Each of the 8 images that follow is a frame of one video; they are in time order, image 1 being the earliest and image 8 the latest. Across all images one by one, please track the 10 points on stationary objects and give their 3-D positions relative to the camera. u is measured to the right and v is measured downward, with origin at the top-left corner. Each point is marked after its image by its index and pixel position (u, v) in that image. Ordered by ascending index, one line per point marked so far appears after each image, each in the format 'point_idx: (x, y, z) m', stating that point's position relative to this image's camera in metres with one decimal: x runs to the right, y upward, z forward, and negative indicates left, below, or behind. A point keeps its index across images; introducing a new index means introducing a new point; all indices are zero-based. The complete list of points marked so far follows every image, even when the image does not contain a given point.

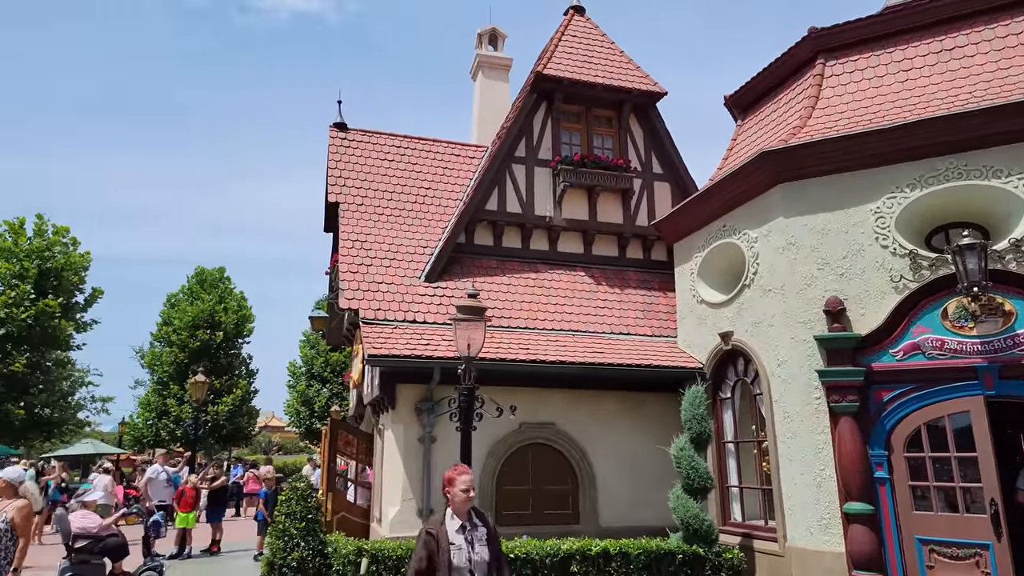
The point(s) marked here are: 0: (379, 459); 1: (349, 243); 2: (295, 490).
0: (-2.4, -3.0, +11.8) m
1: (-3.0, +0.8, +12.1) m
2: (-3.3, -3.1, +10.3) m
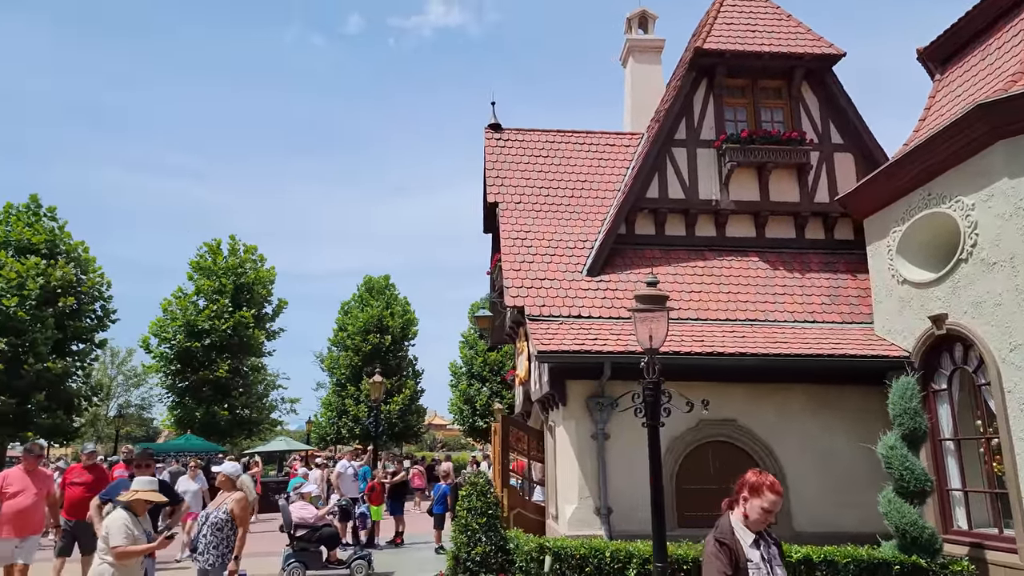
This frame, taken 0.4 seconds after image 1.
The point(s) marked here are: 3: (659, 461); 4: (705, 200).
0: (+0.7, -2.9, +11.7) m
1: (-0.1, +0.9, +12.2) m
2: (-0.6, -3.1, +10.5) m
3: (+1.4, -1.6, +6.4) m
4: (+3.4, +1.5, +11.9) m
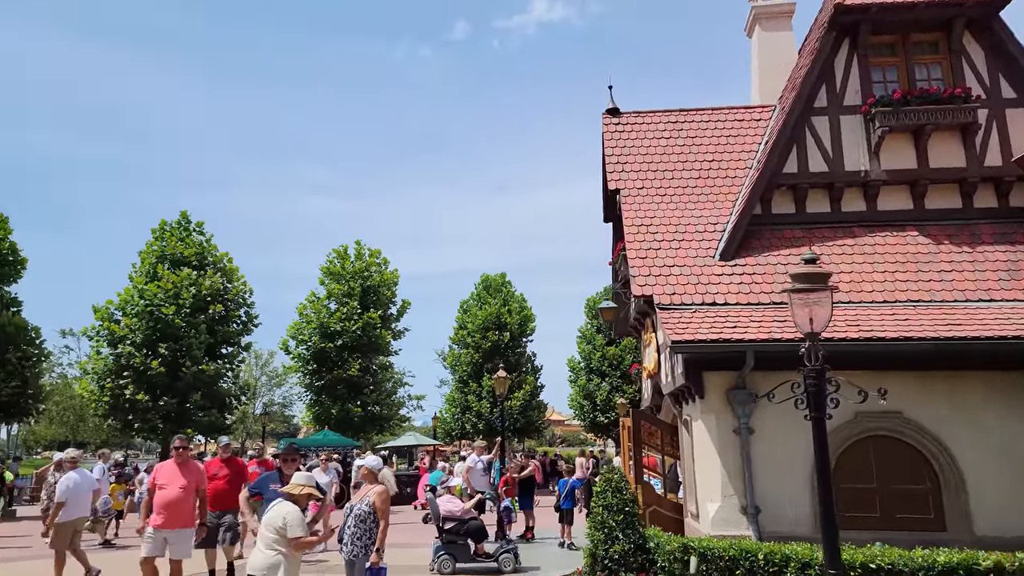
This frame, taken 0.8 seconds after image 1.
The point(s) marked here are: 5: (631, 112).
0: (+2.9, -2.7, +11.2) m
1: (+2.1, +1.0, +11.7) m
2: (+1.5, -2.9, +10.1) m
3: (+2.7, -1.4, +5.8) m
4: (+5.5, +1.9, +10.8) m
5: (+2.4, +3.5, +13.5) m
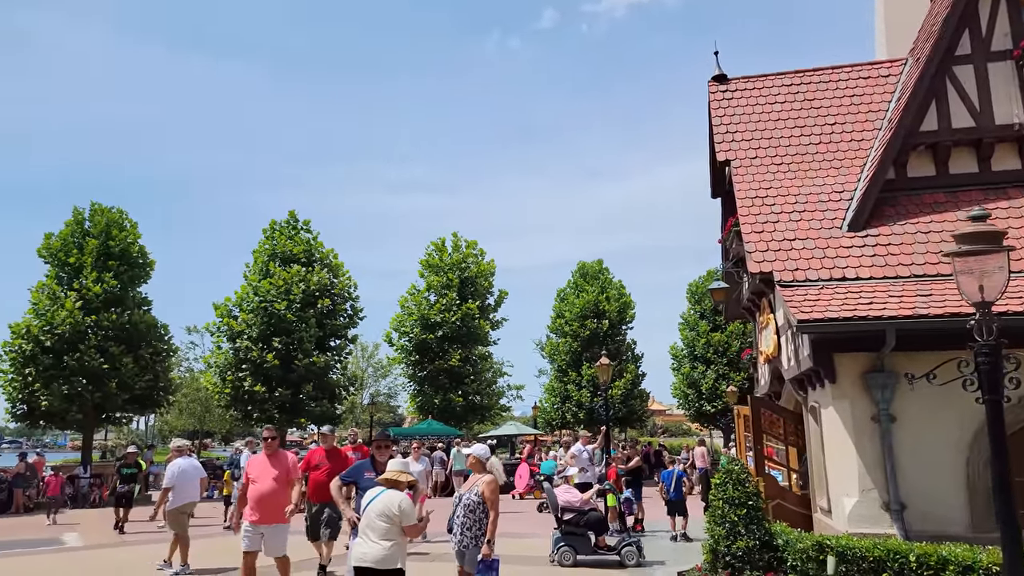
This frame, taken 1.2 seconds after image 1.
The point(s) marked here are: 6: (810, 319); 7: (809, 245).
0: (+4.6, -2.3, +10.3) m
1: (+3.8, +1.4, +10.9) m
2: (+3.1, -2.6, +9.4) m
3: (+3.6, -1.2, +4.9) m
4: (+7.0, +2.3, +9.5) m
5: (+4.3, +3.9, +12.6) m
6: (+3.8, -0.4, +8.6) m
7: (+4.4, +0.6, +10.0) m
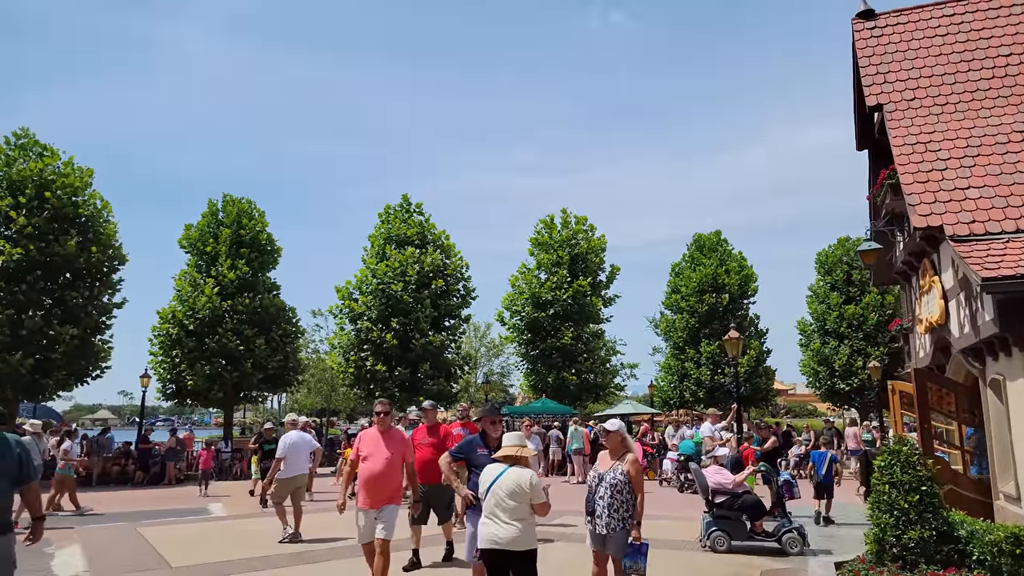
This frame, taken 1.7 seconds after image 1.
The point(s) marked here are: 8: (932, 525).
0: (+6.4, -1.7, +8.9) m
1: (+5.6, +2.0, +9.6) m
2: (+4.8, -2.1, +8.4) m
3: (+4.6, -0.8, +3.8) m
4: (+8.5, +2.9, +7.7) m
5: (+6.3, +4.6, +11.1) m
6: (+5.3, +0.1, +7.4) m
7: (+6.1, +1.2, +8.7) m
8: (+5.0, -2.8, +8.0) m
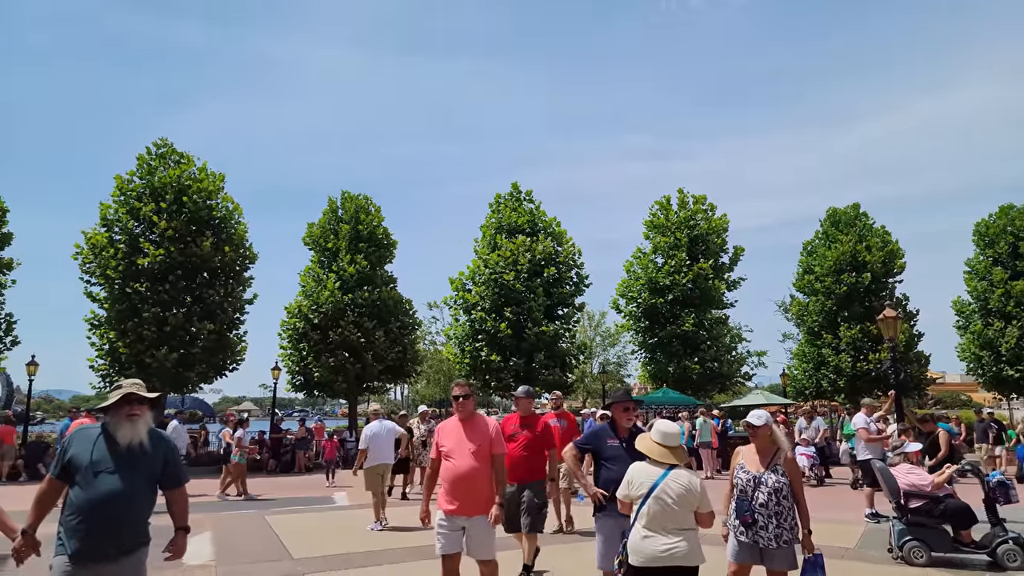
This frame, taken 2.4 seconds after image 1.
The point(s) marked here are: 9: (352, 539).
0: (+7.9, -1.2, +7.0) m
1: (+7.1, +2.5, +7.7) m
2: (+6.2, -1.6, +6.7) m
3: (+5.2, -0.4, +2.2) m
4: (+9.6, +3.5, +5.4) m
5: (+7.9, +5.1, +9.1) m
6: (+6.5, +0.5, +5.6) m
7: (+7.4, +1.7, +6.7) m
8: (+6.3, -2.4, +6.2) m
9: (-2.4, -3.8, +10.1) m
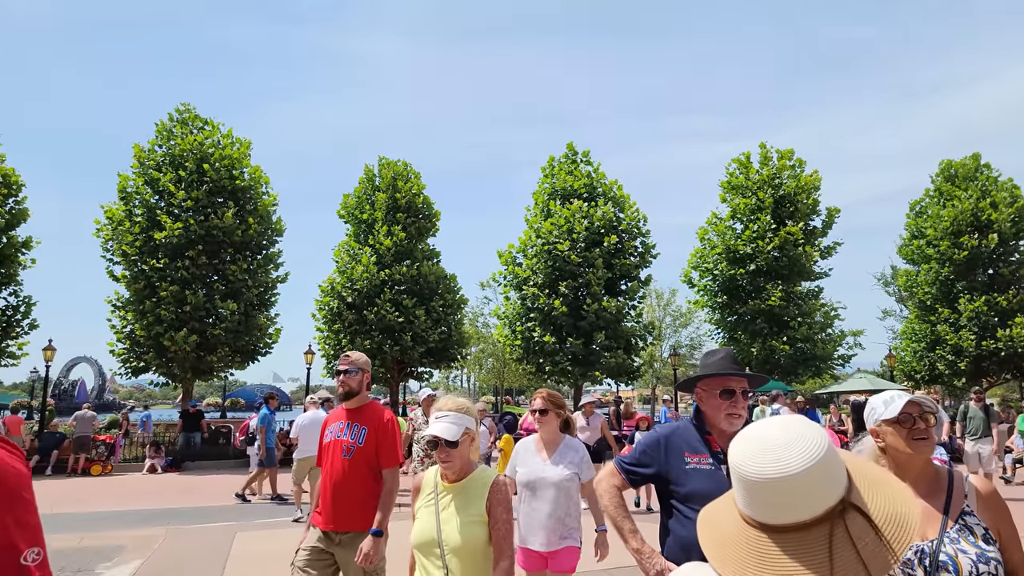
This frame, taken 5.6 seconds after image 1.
0: (+7.7, -0.4, +2.7) m
1: (+6.9, +3.3, +3.5) m
2: (+6.0, -0.8, +2.6) m
3: (+4.5, +0.4, -1.8) m
4: (+9.1, +4.3, +0.9) m
5: (+7.8, +6.0, +4.7) m
6: (+6.1, +1.4, +1.5) m
7: (+7.2, +2.6, +2.5) m
8: (+6.1, -1.5, +2.2) m
9: (-2.1, -3.0, +7.0) m
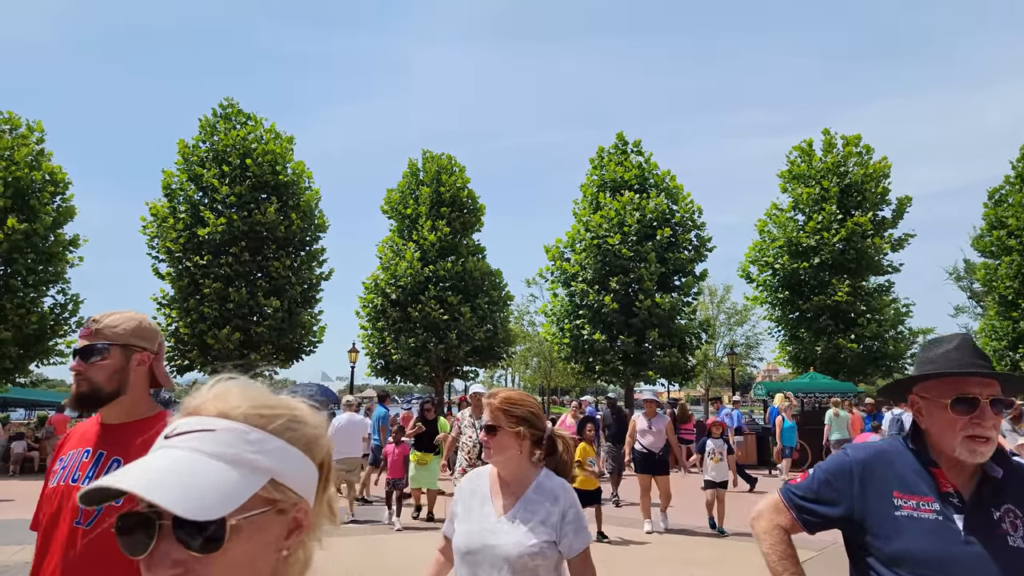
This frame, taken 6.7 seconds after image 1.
0: (+8.1, -0.2, +1.2) m
1: (+7.3, +3.5, +2.1) m
2: (+6.3, -0.6, +1.3) m
3: (+4.6, +0.5, -3.0) m
4: (+9.4, +4.5, -0.7) m
5: (+8.3, +6.2, +3.3) m
6: (+6.4, +1.6, +0.1) m
7: (+7.5, +2.7, +1.0) m
8: (+6.4, -1.3, +0.8) m
9: (-1.5, -2.9, +6.1) m
